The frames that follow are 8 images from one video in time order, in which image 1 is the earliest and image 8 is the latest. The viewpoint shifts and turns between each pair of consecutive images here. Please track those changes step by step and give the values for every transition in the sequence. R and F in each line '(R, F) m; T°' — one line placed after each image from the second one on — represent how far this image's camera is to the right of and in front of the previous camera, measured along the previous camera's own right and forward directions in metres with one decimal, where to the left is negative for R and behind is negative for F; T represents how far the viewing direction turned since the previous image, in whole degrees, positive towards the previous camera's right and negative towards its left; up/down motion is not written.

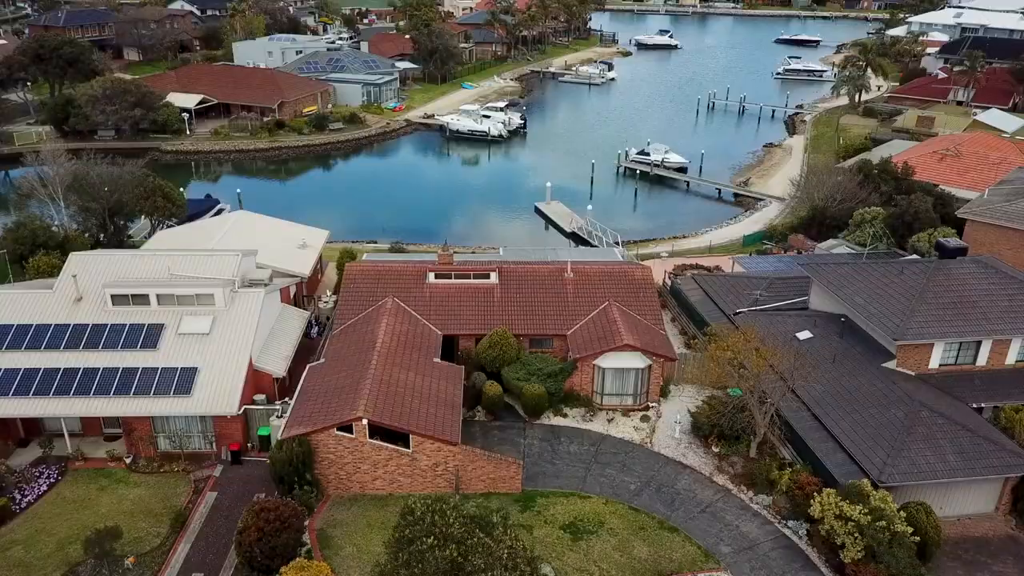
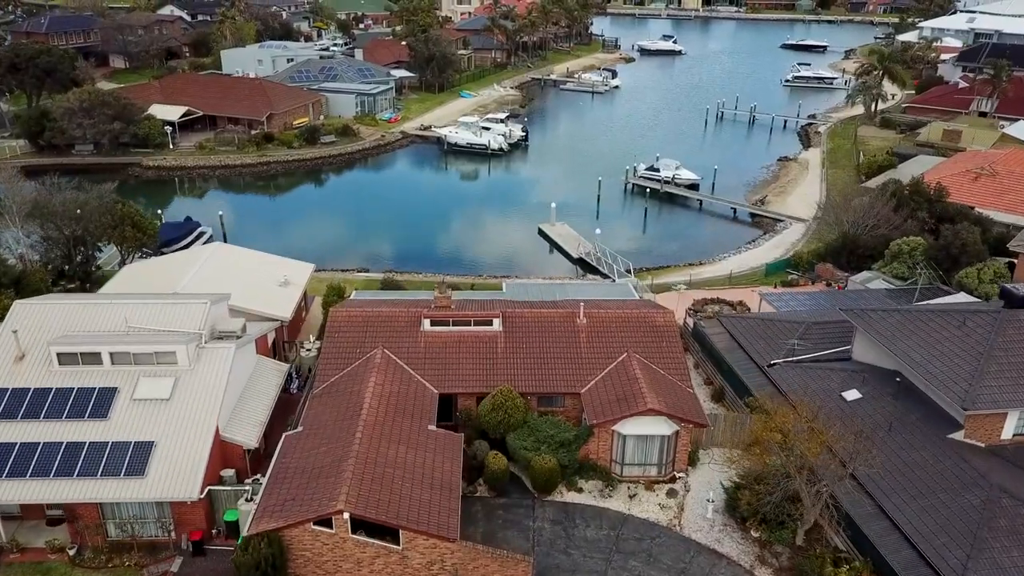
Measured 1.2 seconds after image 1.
(-0.2, +3.1) m; 0°
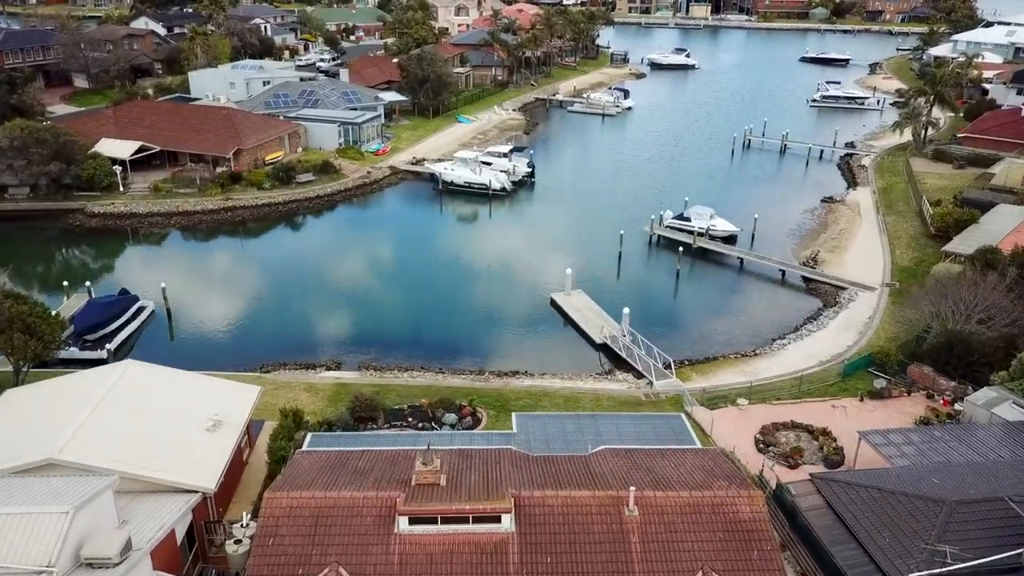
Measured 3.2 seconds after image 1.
(-0.4, +7.6) m; 0°
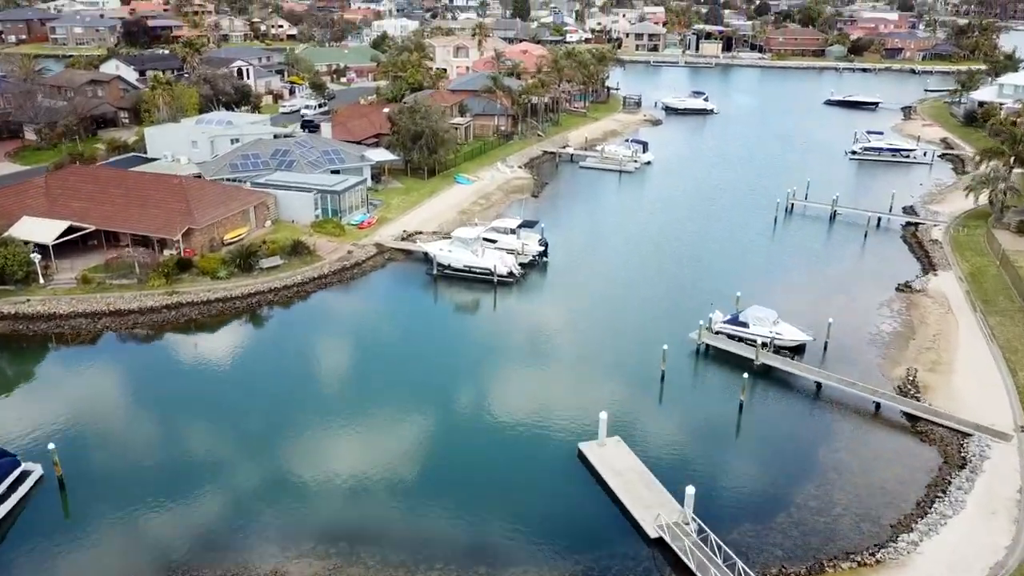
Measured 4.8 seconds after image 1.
(-0.5, +8.9) m; 0°
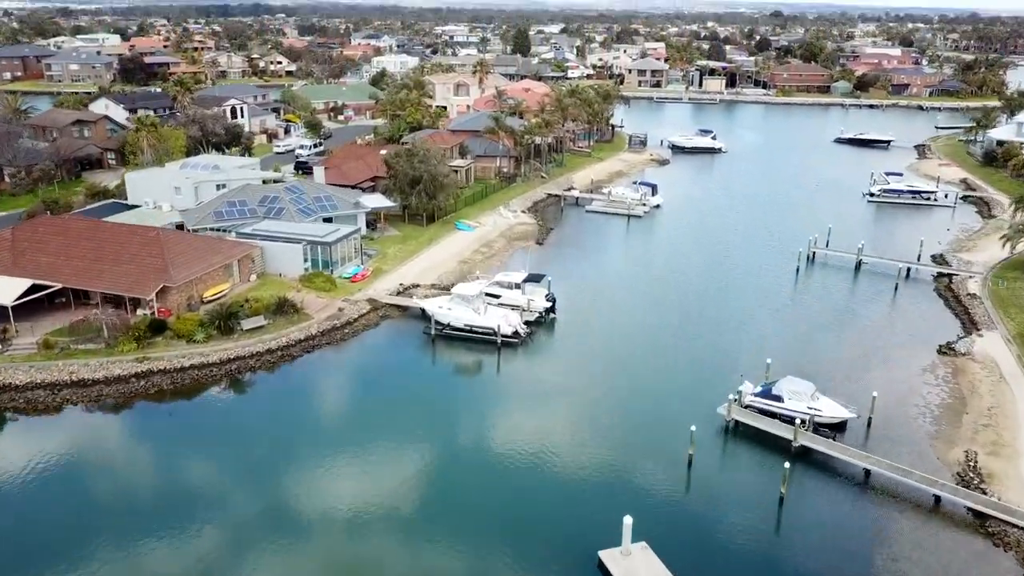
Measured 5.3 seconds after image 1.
(-0.3, +3.6) m; 0°
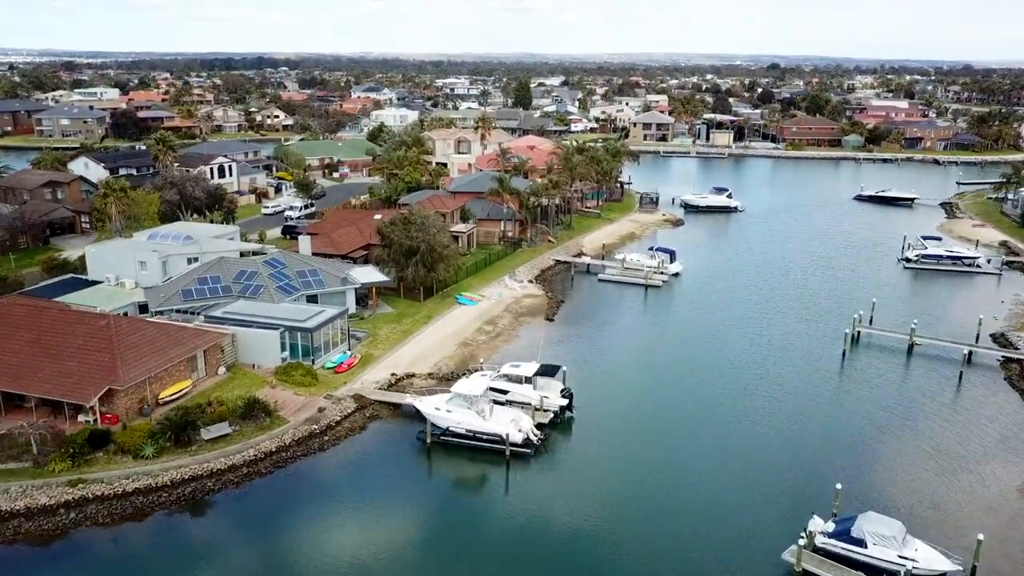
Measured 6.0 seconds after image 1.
(-0.4, +5.8) m; 0°
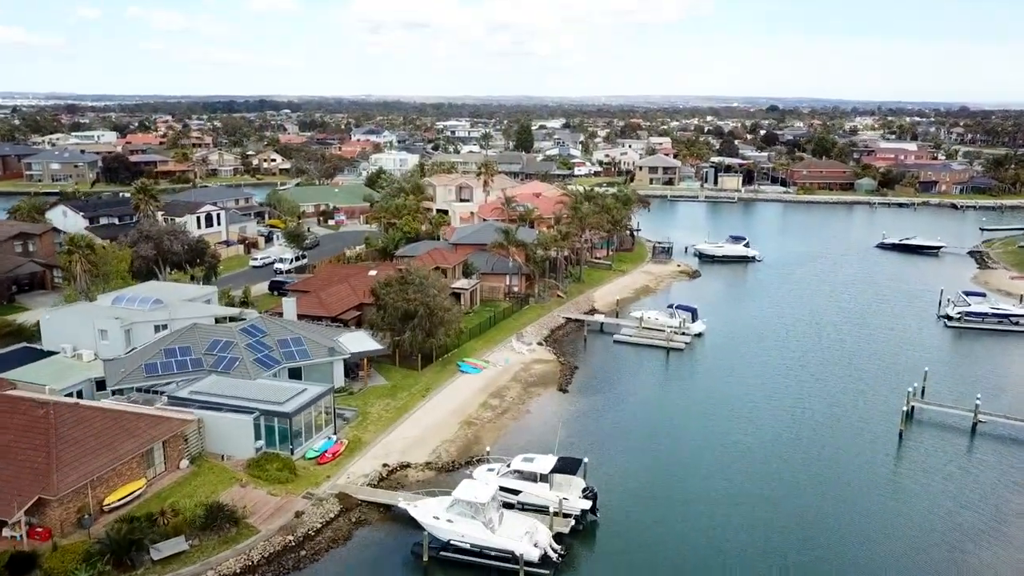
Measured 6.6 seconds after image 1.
(-0.5, +5.2) m; 0°
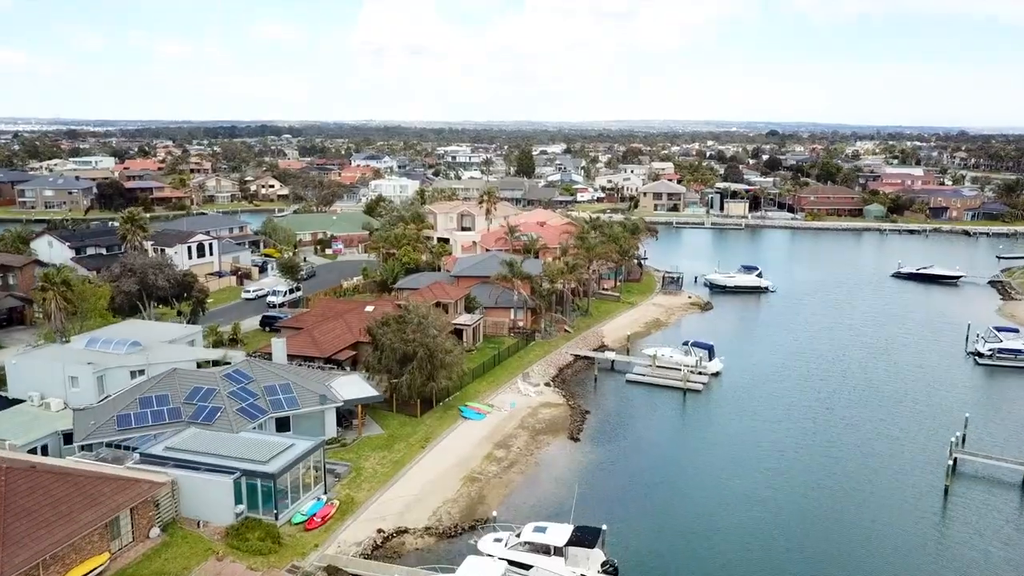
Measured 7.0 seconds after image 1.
(-0.3, +3.2) m; 0°
